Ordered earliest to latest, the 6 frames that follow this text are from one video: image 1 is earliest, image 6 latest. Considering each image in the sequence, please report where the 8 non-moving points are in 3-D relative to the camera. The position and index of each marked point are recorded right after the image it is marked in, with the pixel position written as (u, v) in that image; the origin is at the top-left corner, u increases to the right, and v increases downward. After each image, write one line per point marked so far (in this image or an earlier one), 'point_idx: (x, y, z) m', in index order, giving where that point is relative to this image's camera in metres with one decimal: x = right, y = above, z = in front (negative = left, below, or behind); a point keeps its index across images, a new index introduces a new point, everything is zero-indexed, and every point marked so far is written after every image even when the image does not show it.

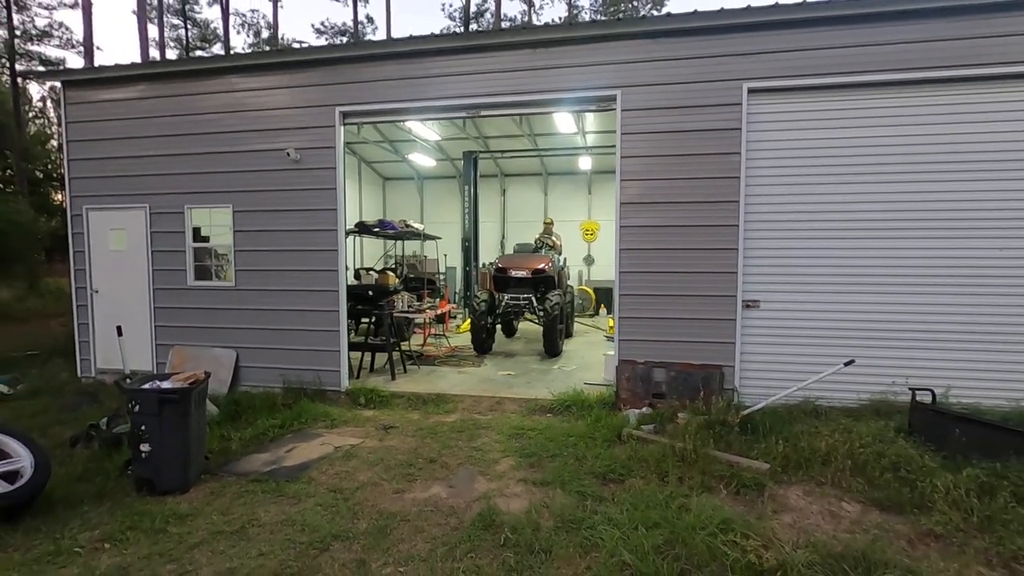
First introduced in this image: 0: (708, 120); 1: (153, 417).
0: (+1.8, +1.6, +4.9) m
1: (-2.4, -0.8, +3.5) m
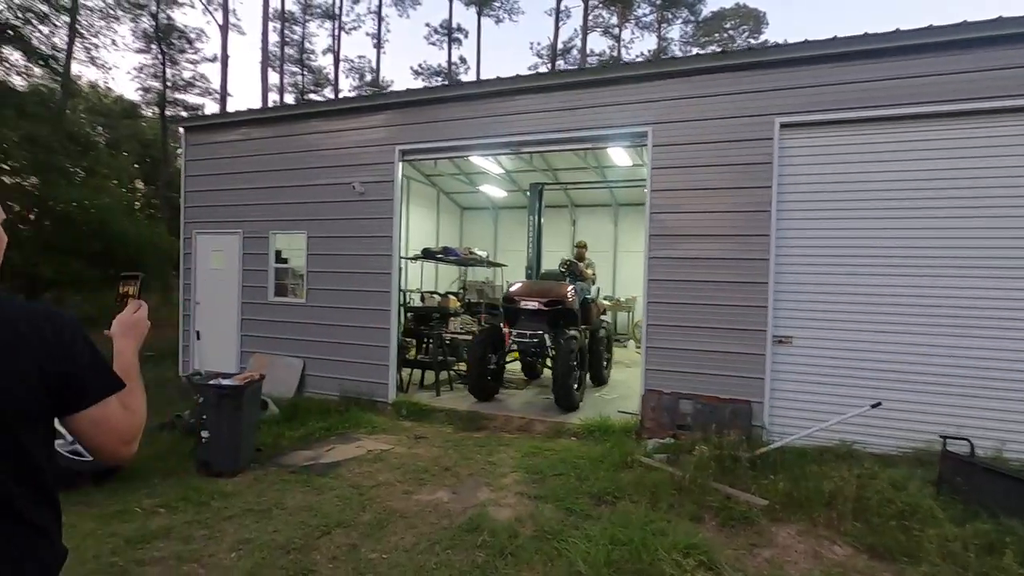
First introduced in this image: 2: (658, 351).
0: (+2.1, +1.2, +5.0) m
1: (-2.3, -0.9, +4.1) m
2: (+1.4, -0.6, +5.3) m
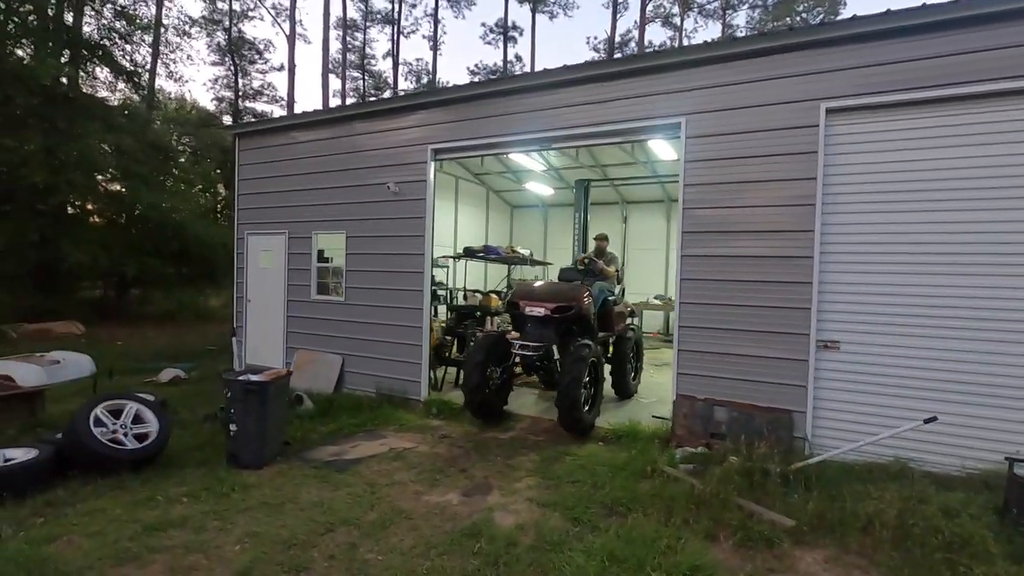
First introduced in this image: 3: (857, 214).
0: (+2.3, +1.2, +4.6) m
1: (-2.2, -0.9, +4.3) m
2: (+1.7, -0.6, +5.0) m
3: (+2.8, +0.6, +4.4) m
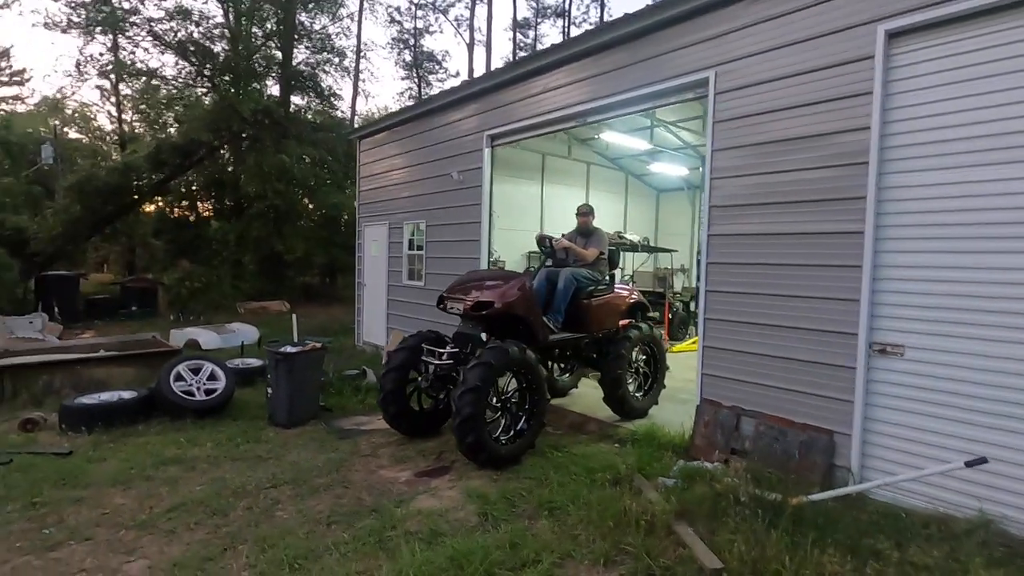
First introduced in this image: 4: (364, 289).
0: (+2.1, +1.3, +3.6) m
1: (-2.2, -0.8, +5.0) m
2: (+1.6, -0.5, +4.2) m
3: (+2.5, +0.7, +3.2) m
4: (-2.5, 0.0, +8.9) m
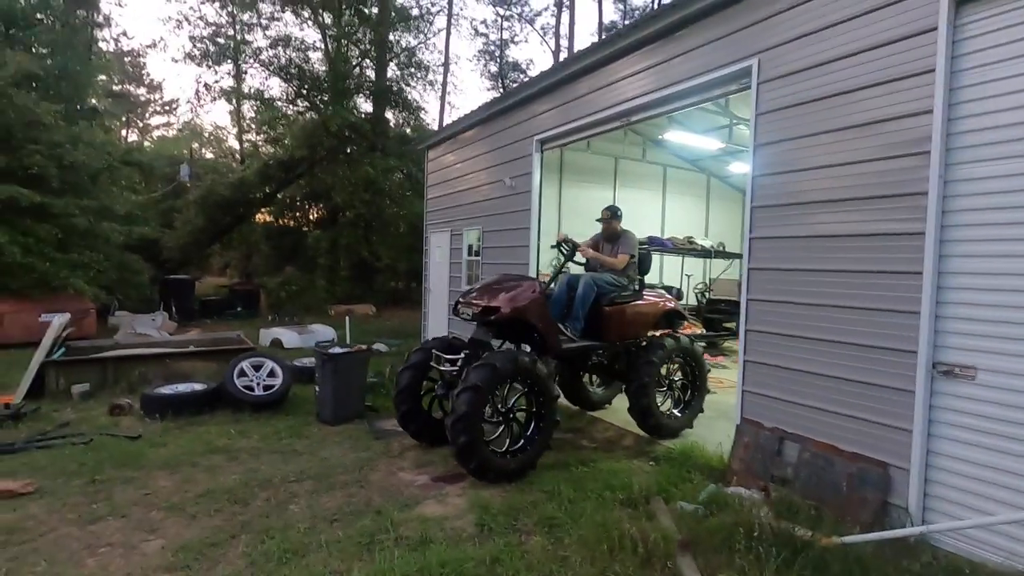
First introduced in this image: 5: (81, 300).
0: (+2.2, +1.3, +3.1) m
1: (-1.9, -0.8, +5.2) m
2: (+1.8, -0.6, +3.8) m
3: (+2.5, +0.6, +2.7) m
4: (-1.4, -0.1, +9.2) m
5: (-7.7, -0.2, +9.6) m
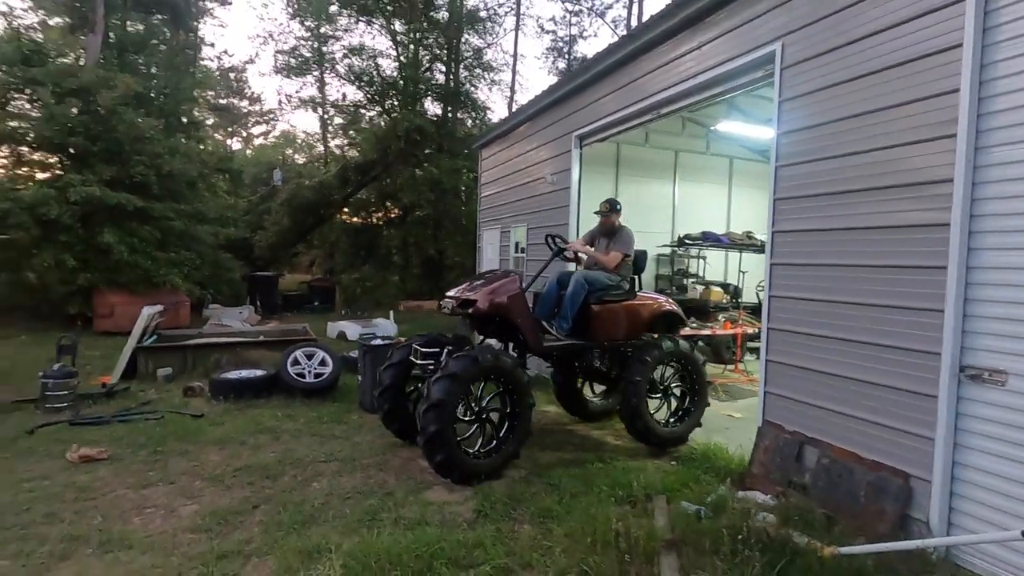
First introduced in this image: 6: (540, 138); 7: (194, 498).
0: (+2.2, +1.3, +2.9) m
1: (-1.6, -0.7, +5.6) m
2: (+1.8, -0.5, +3.6) m
3: (+2.4, +0.7, +2.4) m
4: (-0.5, 0.0, +9.4) m
5: (-6.7, -0.1, +10.7) m
6: (+0.3, +2.1, +7.7) m
7: (-2.0, -1.3, +3.4) m
